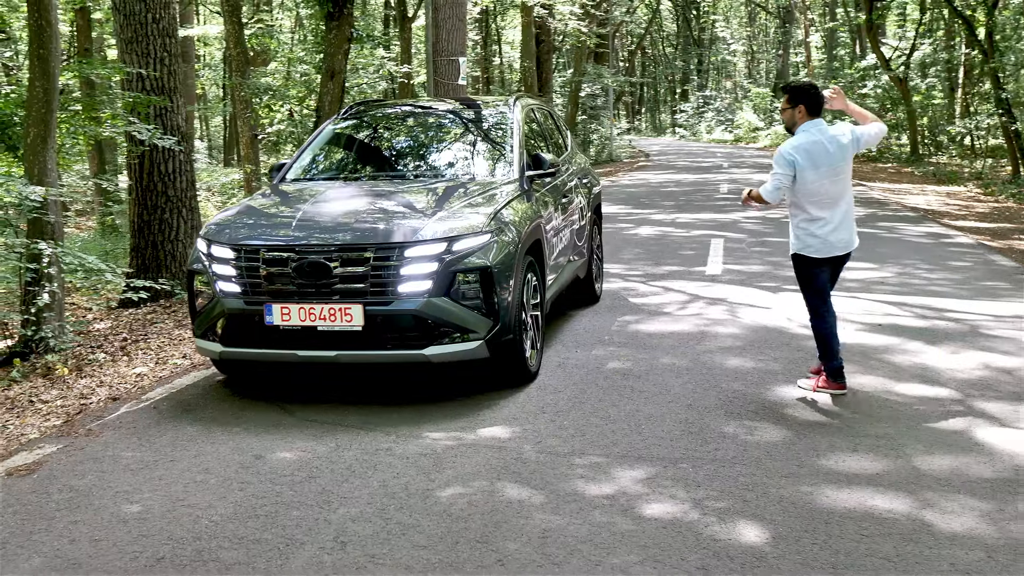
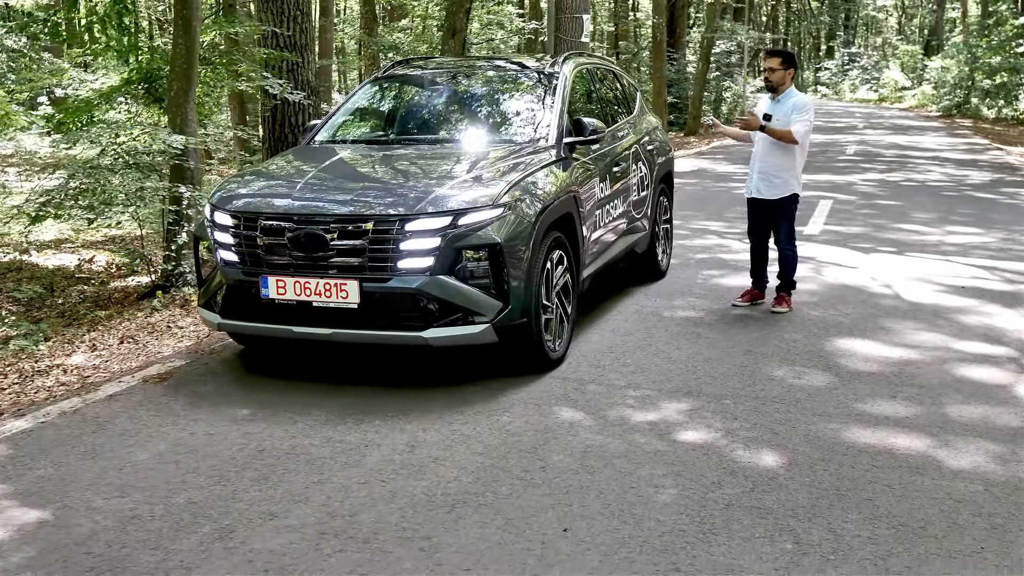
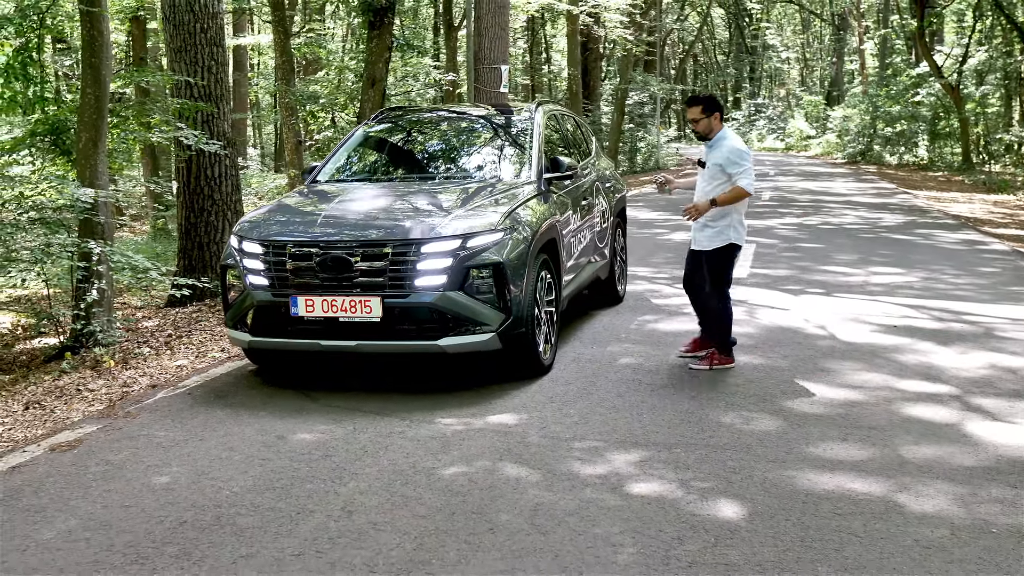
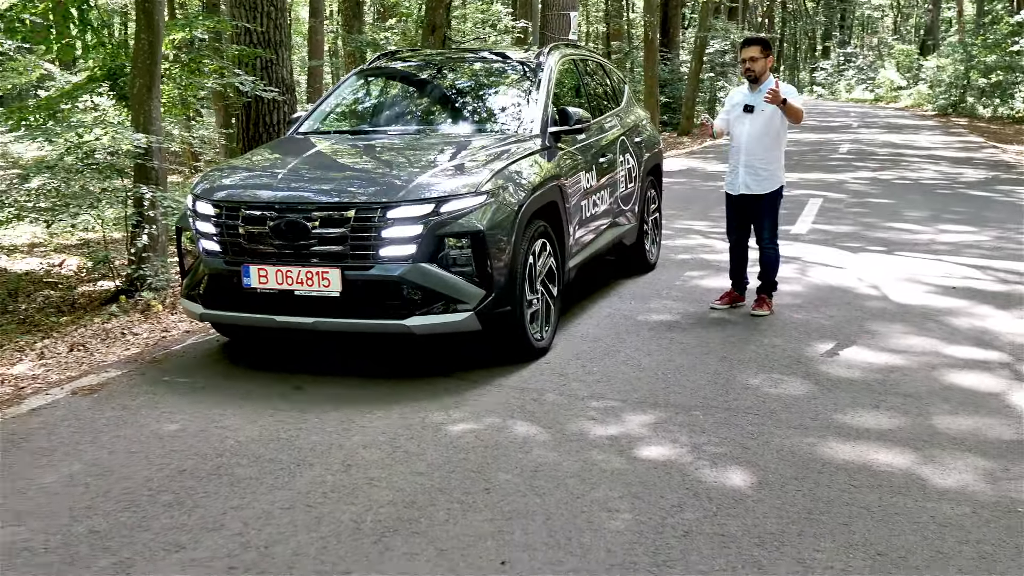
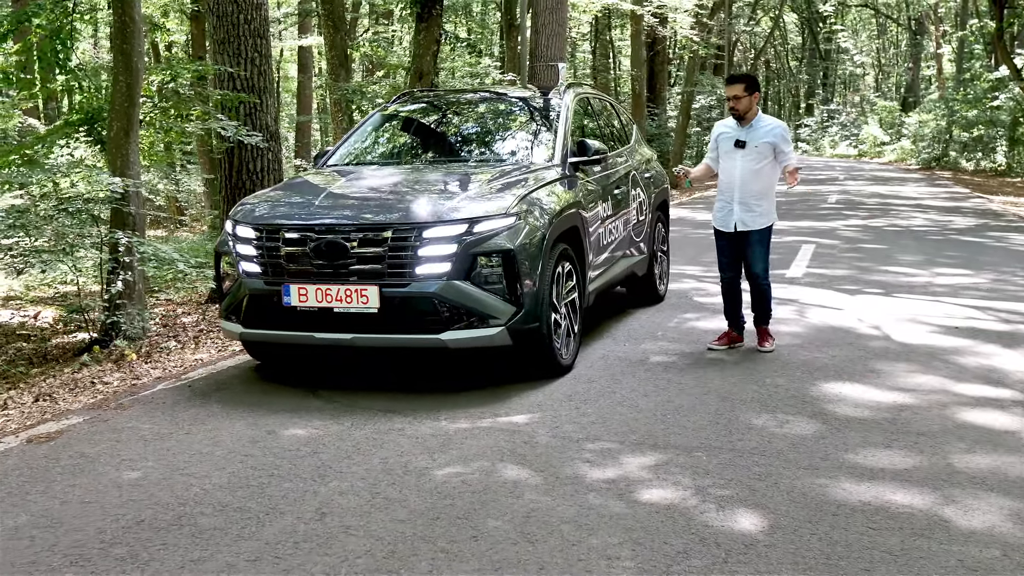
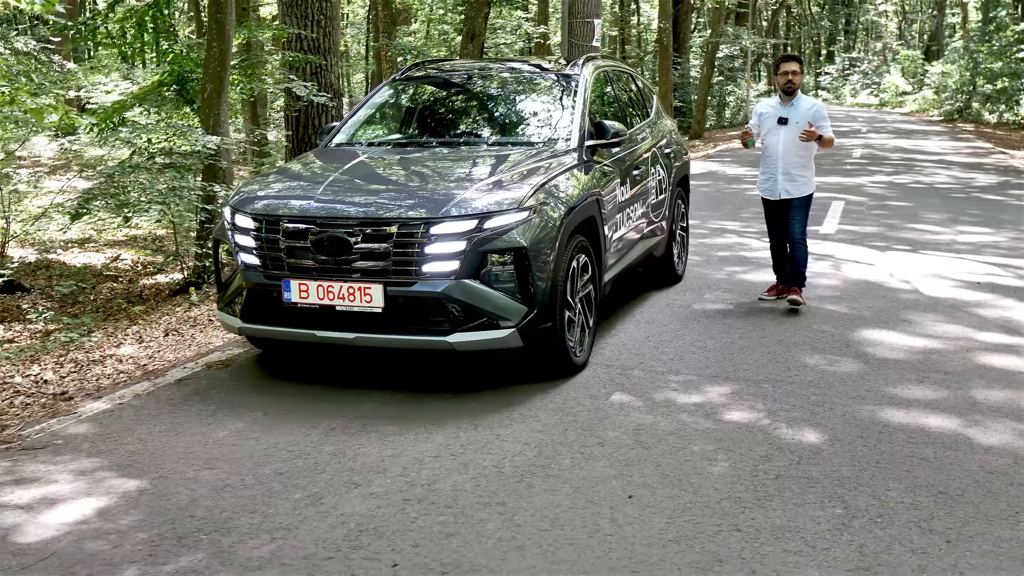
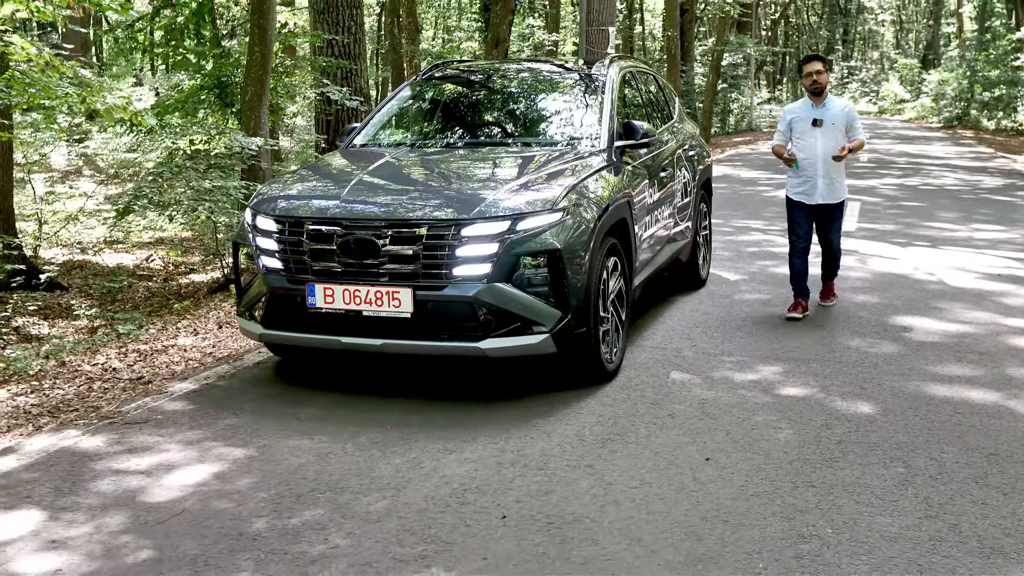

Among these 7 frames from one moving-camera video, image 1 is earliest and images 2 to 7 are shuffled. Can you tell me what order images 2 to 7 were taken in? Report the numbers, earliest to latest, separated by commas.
3, 5, 4, 2, 6, 7
